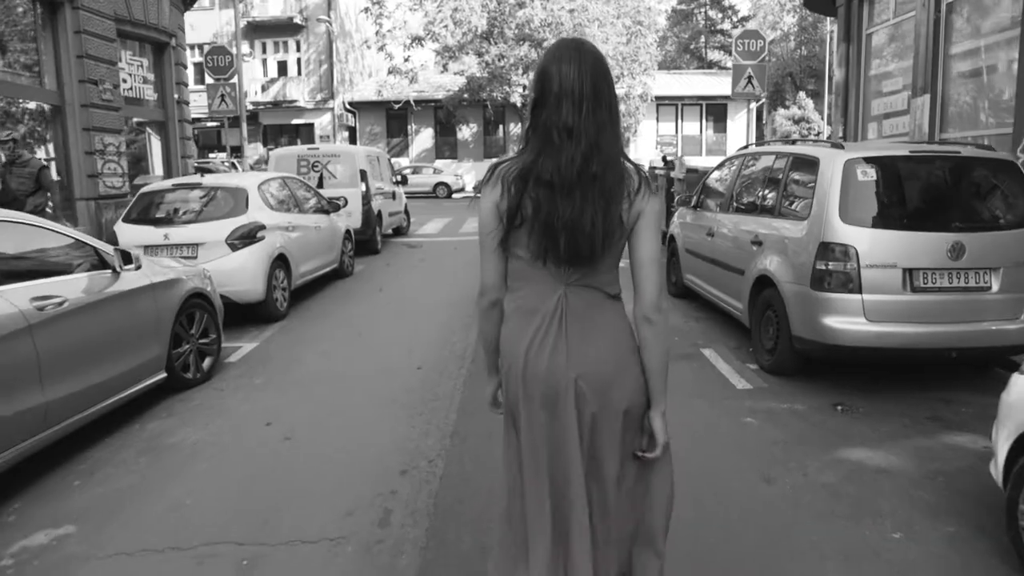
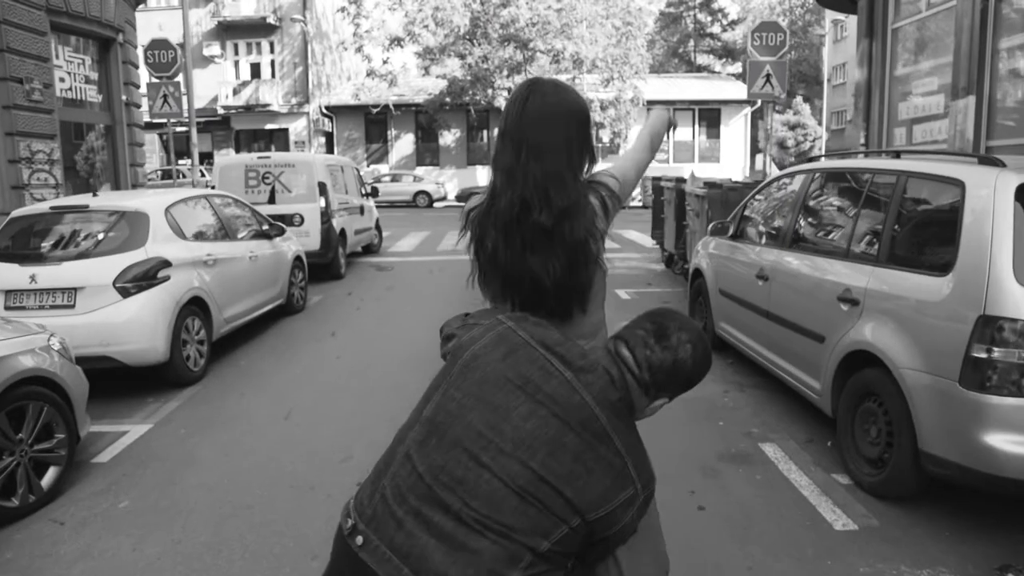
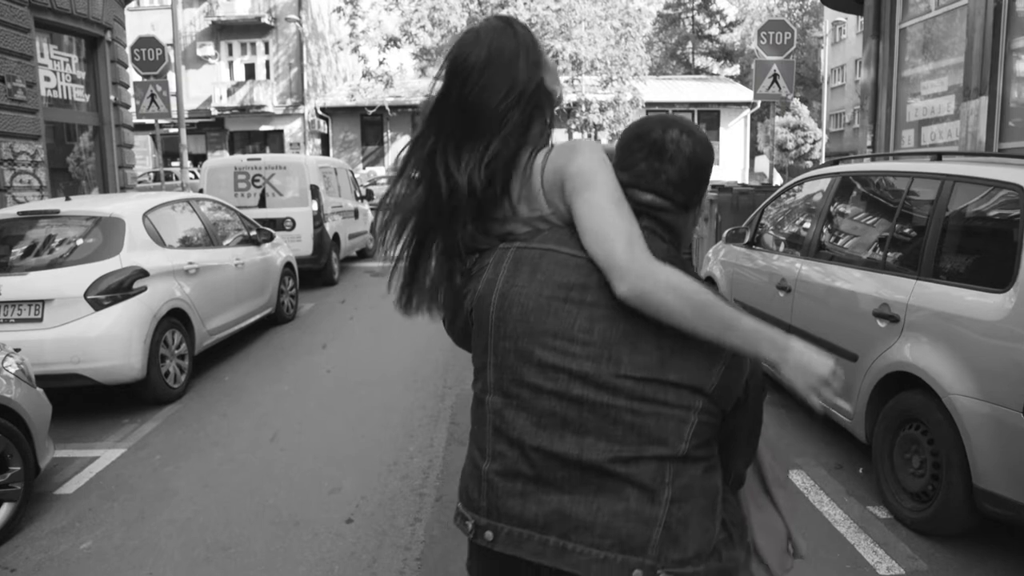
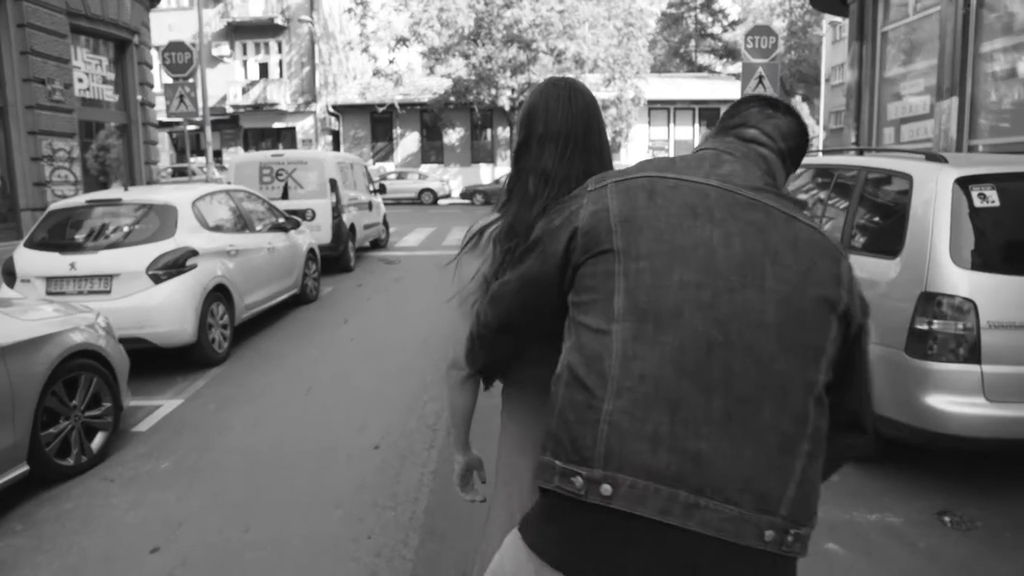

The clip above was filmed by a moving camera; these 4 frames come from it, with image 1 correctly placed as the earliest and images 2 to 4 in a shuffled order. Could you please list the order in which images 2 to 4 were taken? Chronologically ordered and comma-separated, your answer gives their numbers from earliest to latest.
4, 2, 3
